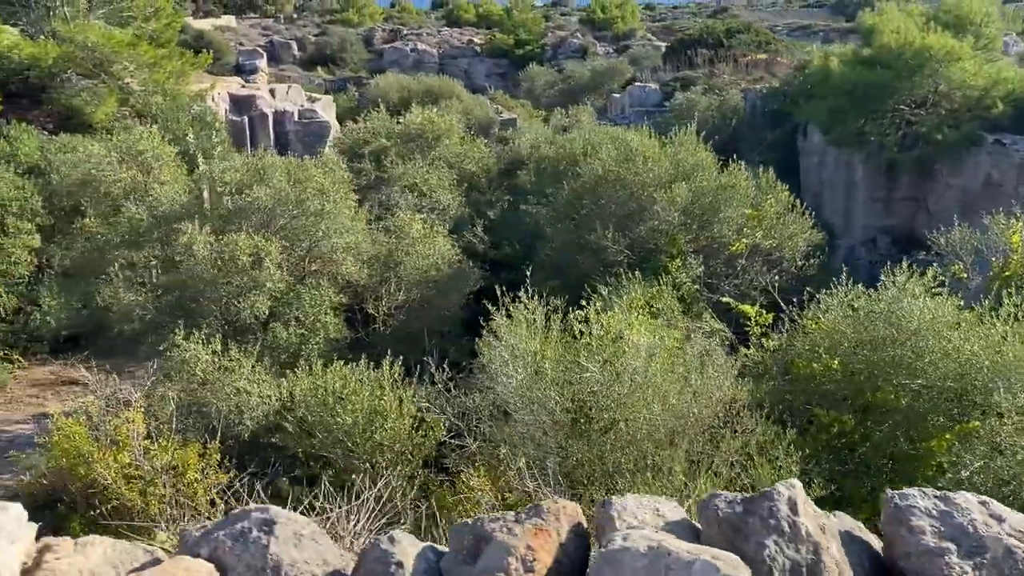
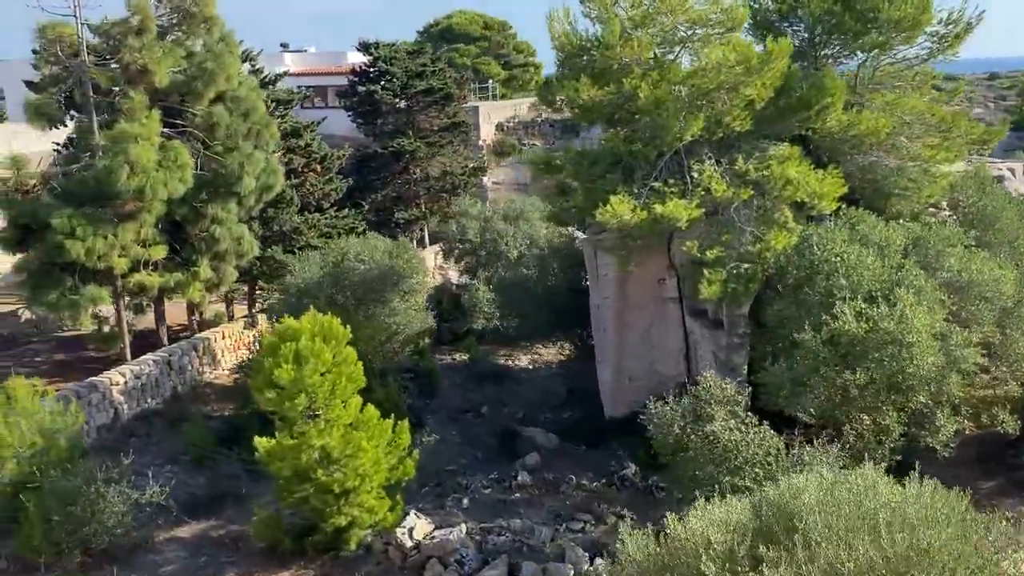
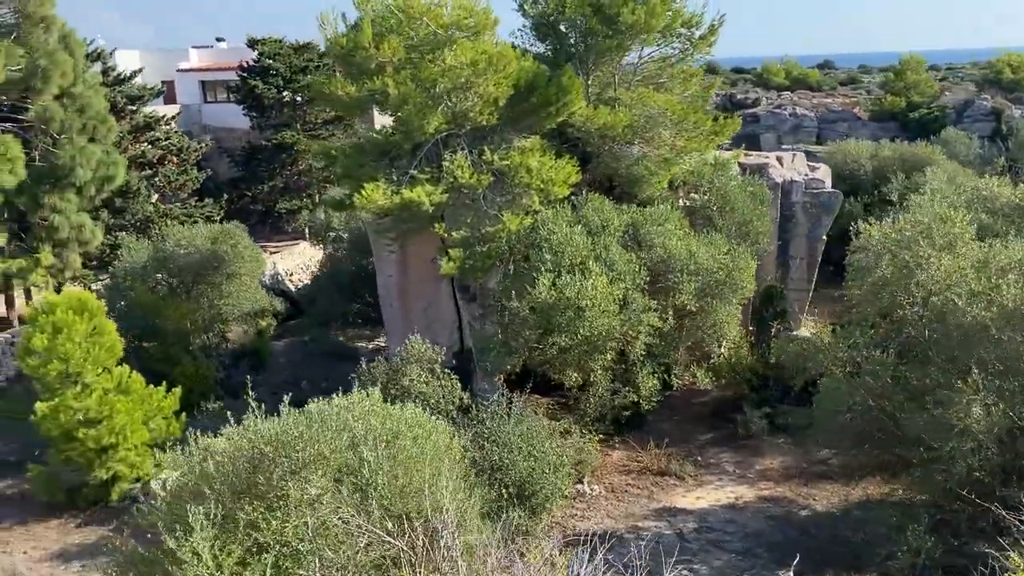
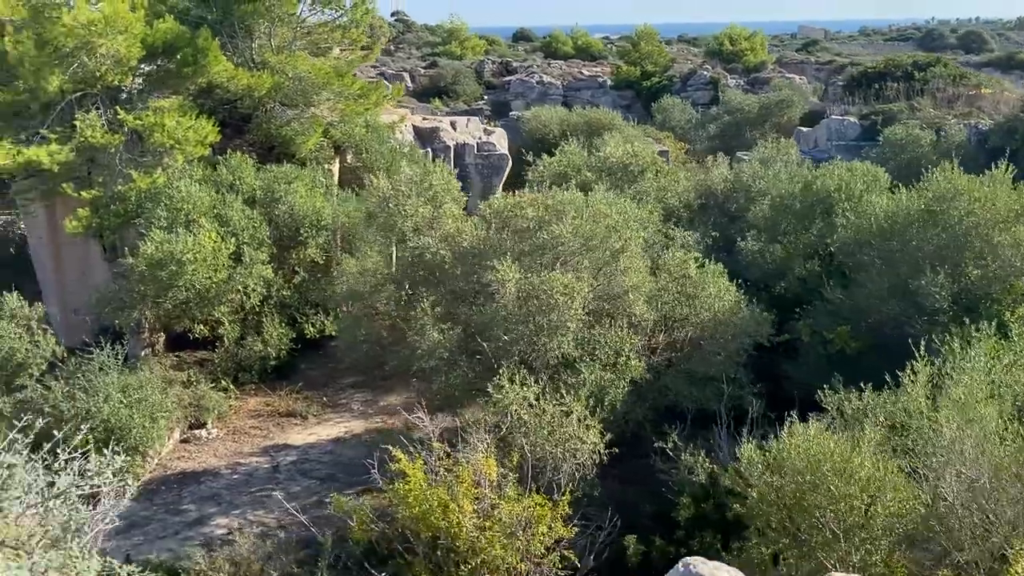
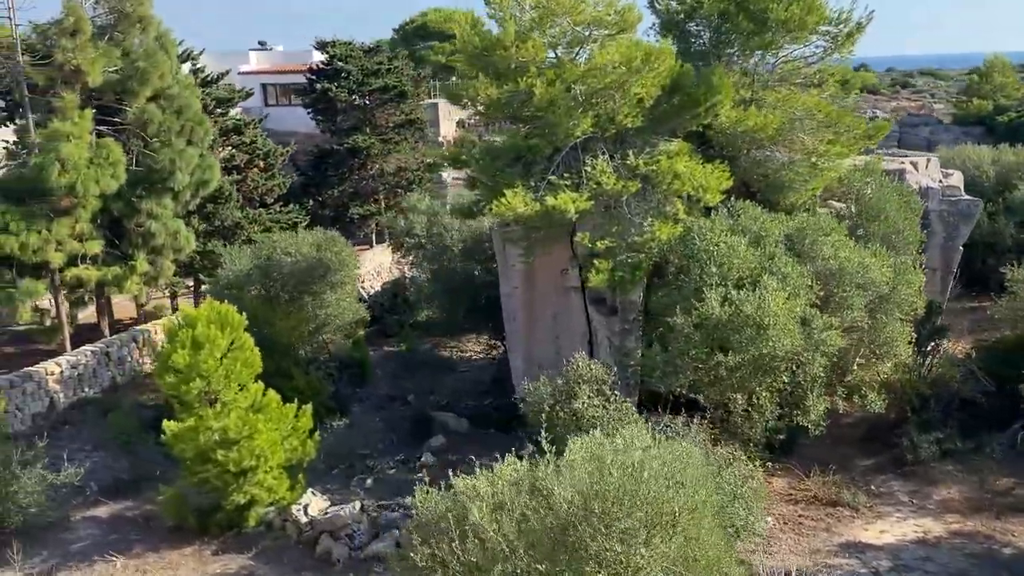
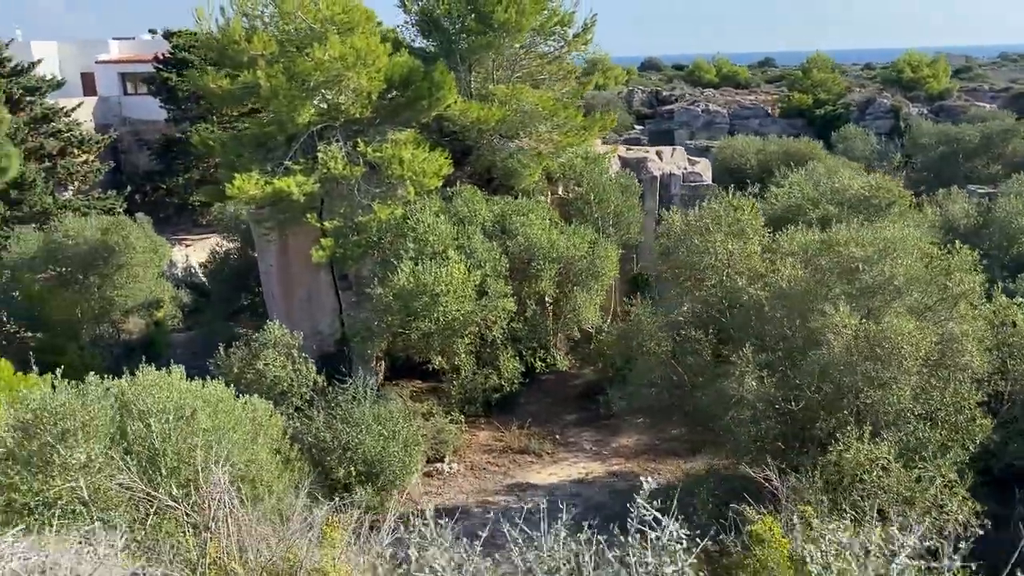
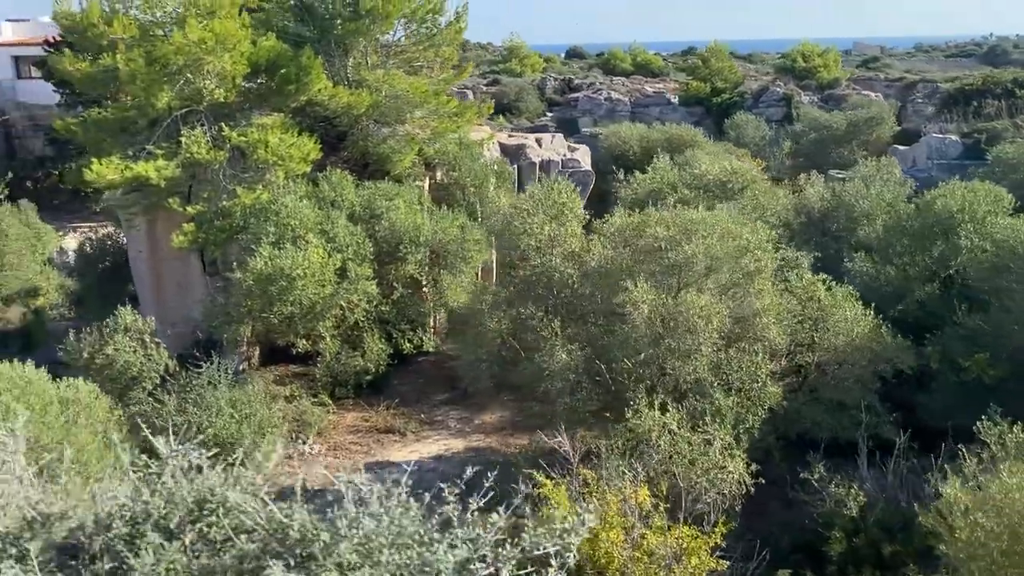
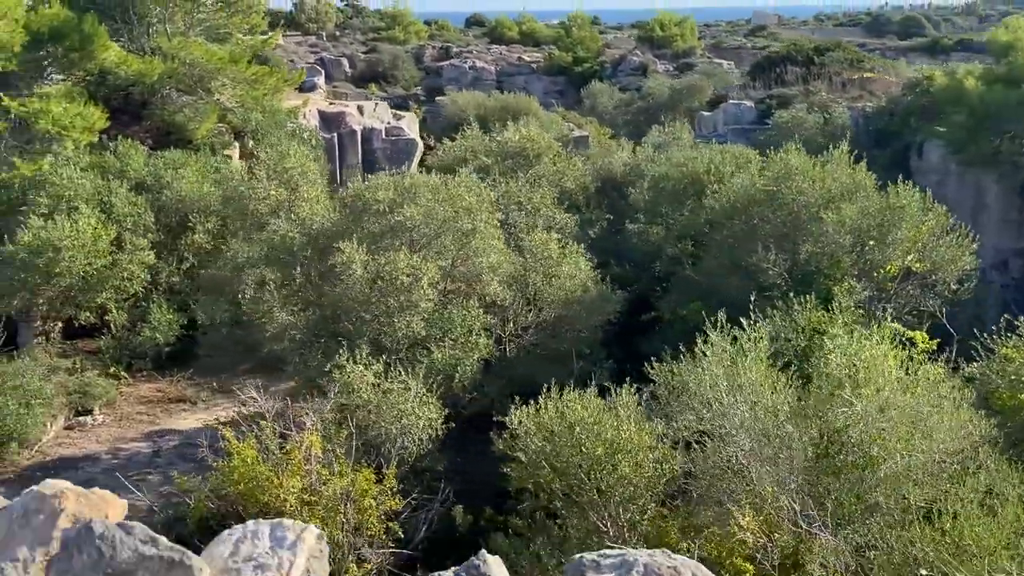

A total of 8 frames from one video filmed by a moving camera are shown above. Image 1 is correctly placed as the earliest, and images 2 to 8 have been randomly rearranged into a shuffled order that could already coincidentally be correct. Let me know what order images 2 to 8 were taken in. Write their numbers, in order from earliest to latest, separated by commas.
8, 4, 7, 6, 3, 5, 2
